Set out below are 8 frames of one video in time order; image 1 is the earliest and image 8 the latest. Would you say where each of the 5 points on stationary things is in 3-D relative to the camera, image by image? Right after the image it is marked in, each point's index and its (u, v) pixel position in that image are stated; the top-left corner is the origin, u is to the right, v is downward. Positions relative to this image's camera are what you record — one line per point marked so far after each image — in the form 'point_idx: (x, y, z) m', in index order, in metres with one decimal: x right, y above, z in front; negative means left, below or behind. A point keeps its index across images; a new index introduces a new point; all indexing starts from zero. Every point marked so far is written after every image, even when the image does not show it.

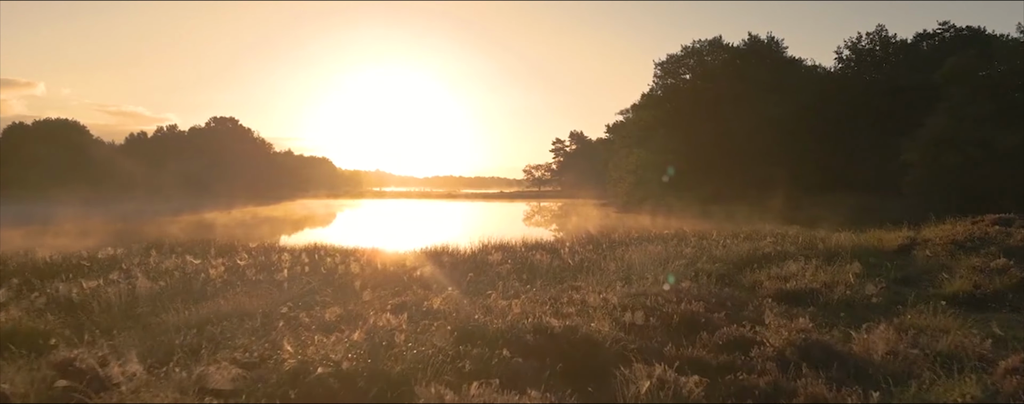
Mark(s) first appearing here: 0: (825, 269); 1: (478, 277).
0: (+5.0, -1.1, +10.4) m
1: (-0.5, -1.1, +9.5) m
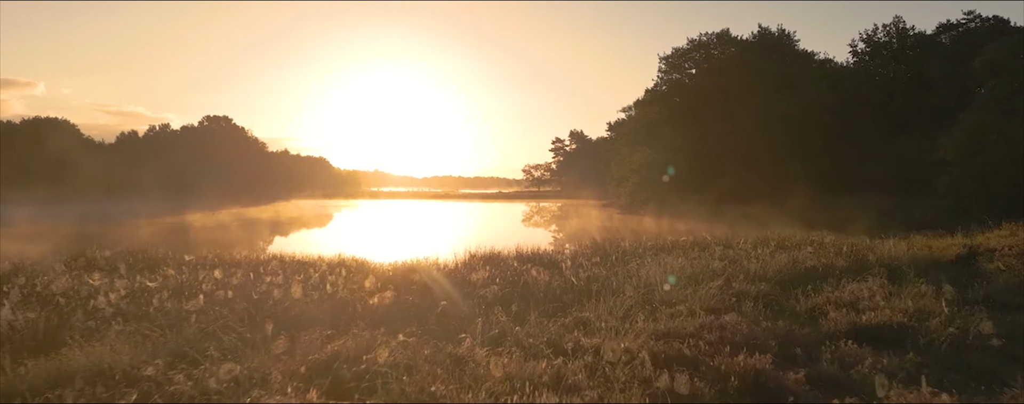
0: (+4.8, -1.1, +8.2) m
1: (-0.7, -1.1, +7.3) m
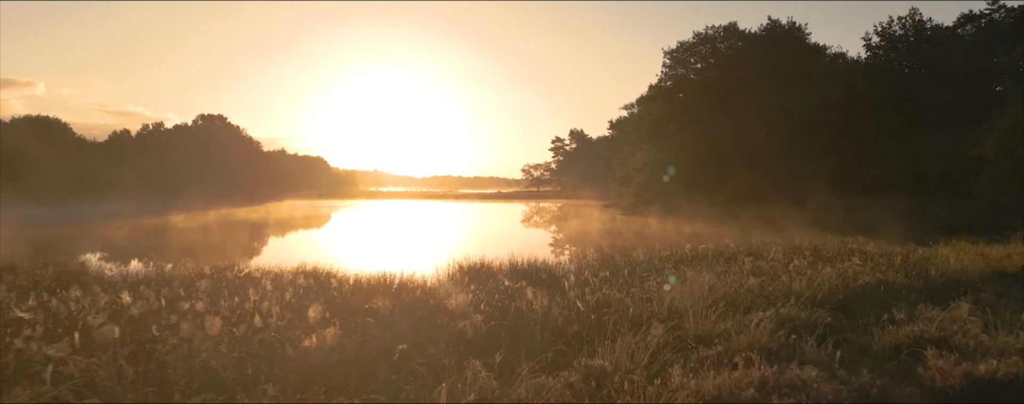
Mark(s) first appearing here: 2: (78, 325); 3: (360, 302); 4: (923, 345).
0: (+4.7, -1.2, +6.3) m
1: (-0.8, -1.2, +5.4) m
2: (-3.9, -1.1, +5.8) m
3: (-1.6, -1.1, +6.9) m
4: (+3.6, -1.2, +5.7) m
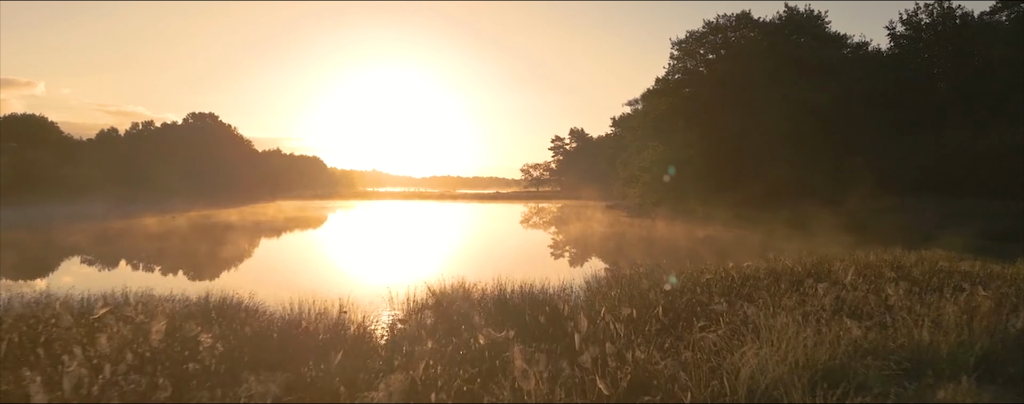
0: (+4.6, -1.2, +3.5) m
1: (-0.9, -1.3, +2.5) m
2: (-4.1, -1.2, +3.0) m
3: (-1.8, -1.1, +4.1) m
4: (+3.5, -1.3, +2.9) m
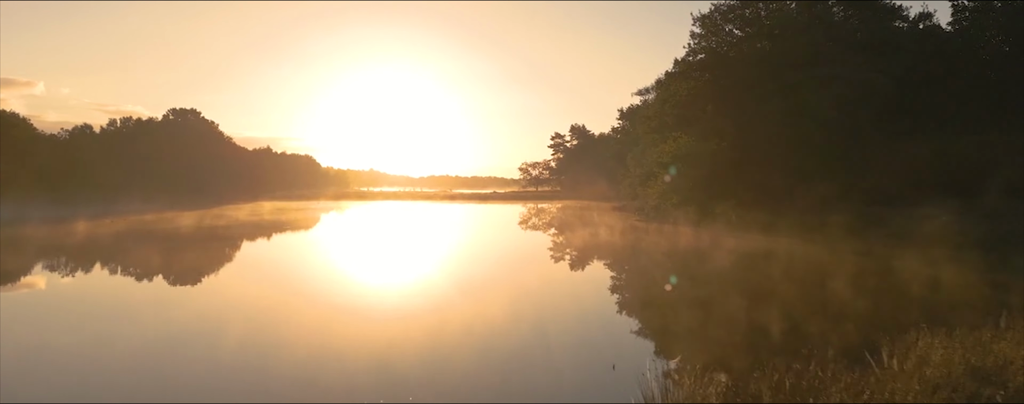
0: (+4.4, -1.4, -2.3) m
1: (-1.1, -1.4, -3.2) m
2: (-4.3, -1.3, -2.7) m
3: (-2.0, -1.3, -1.7) m
4: (+3.3, -1.4, -2.8) m
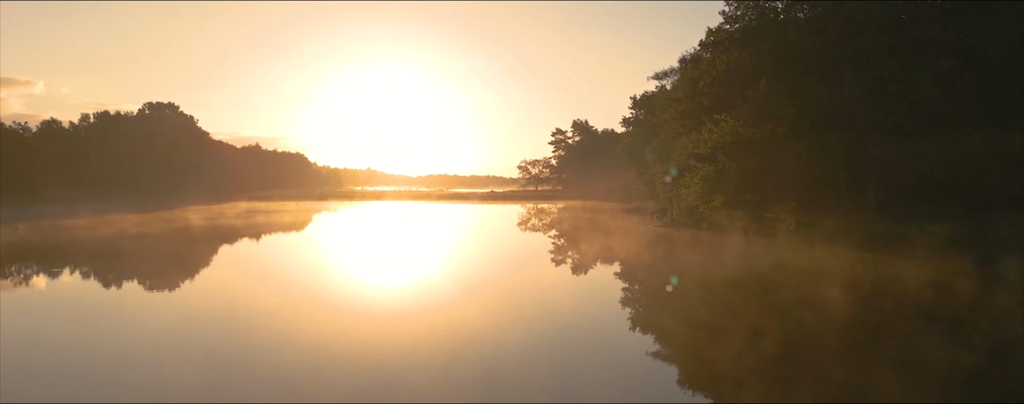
0: (+4.3, -1.5, -8.8) m
1: (-1.3, -1.5, -9.7) m
2: (-4.4, -1.4, -9.3) m
3: (-2.1, -1.4, -8.2) m
4: (+3.1, -1.6, -9.3) m
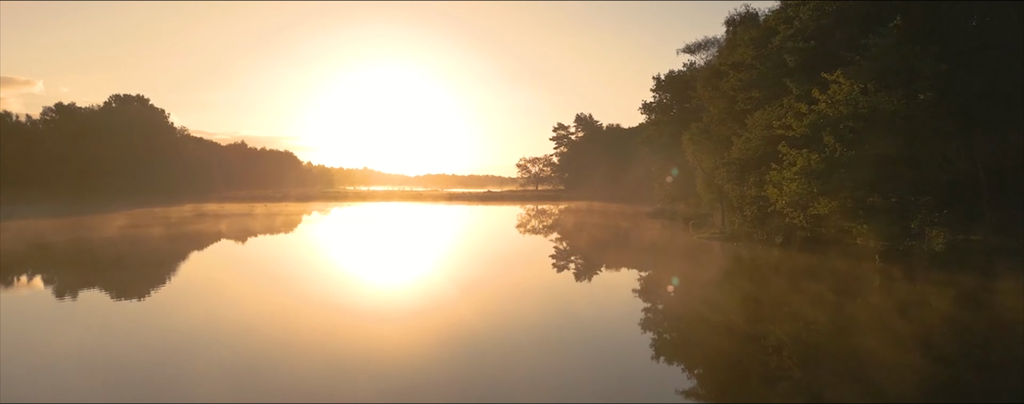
0: (+4.2, -1.6, -16.8) m
1: (-1.3, -1.7, -17.7) m
2: (-4.5, -1.6, -17.3) m
3: (-2.2, -1.5, -16.2) m
4: (+3.1, -1.7, -17.4) m
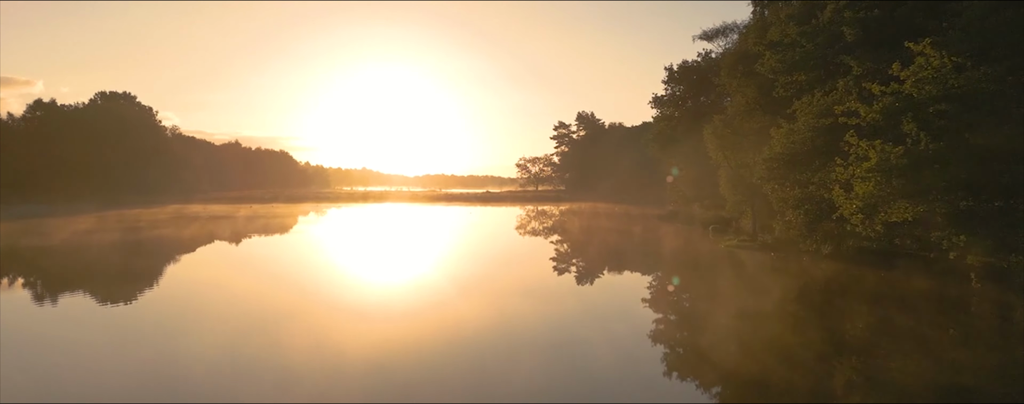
0: (+4.2, -1.7, -19.9) m
1: (-1.3, -1.7, -20.8) m
2: (-4.5, -1.6, -20.4) m
3: (-2.2, -1.6, -19.3) m
4: (+3.1, -1.8, -20.4) m
